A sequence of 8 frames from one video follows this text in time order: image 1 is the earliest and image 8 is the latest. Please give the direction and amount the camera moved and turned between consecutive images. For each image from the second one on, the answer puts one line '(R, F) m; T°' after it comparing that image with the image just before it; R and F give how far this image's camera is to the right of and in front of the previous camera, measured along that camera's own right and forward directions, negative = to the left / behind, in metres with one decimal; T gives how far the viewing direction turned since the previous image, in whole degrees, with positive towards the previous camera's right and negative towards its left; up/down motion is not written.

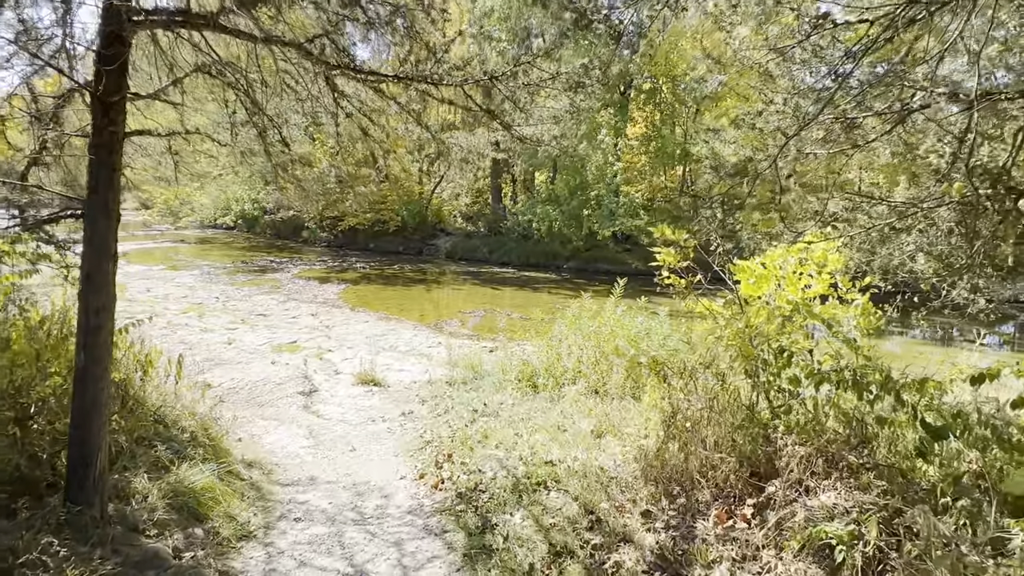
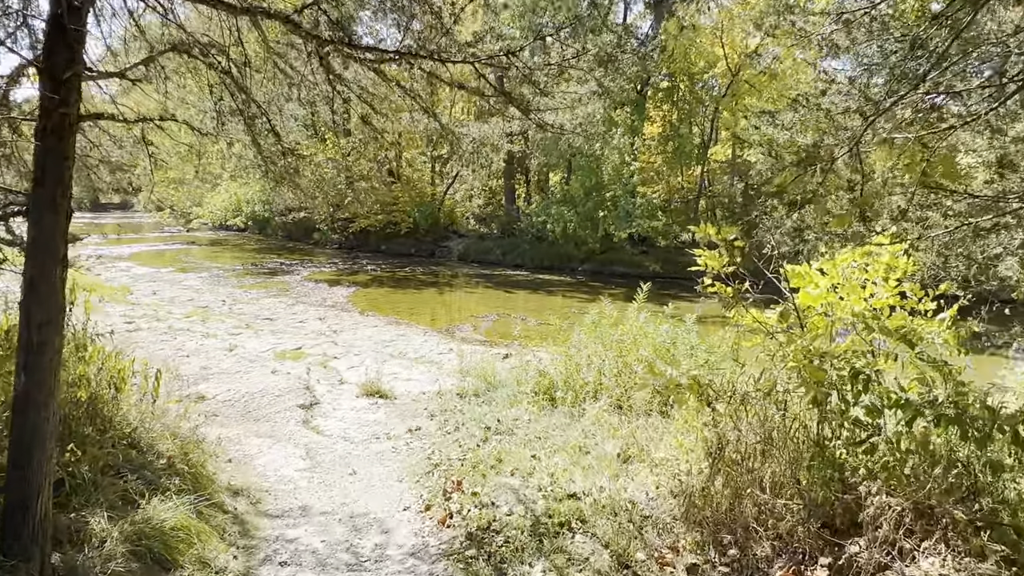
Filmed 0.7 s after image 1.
(0.0, +0.4) m; -1°
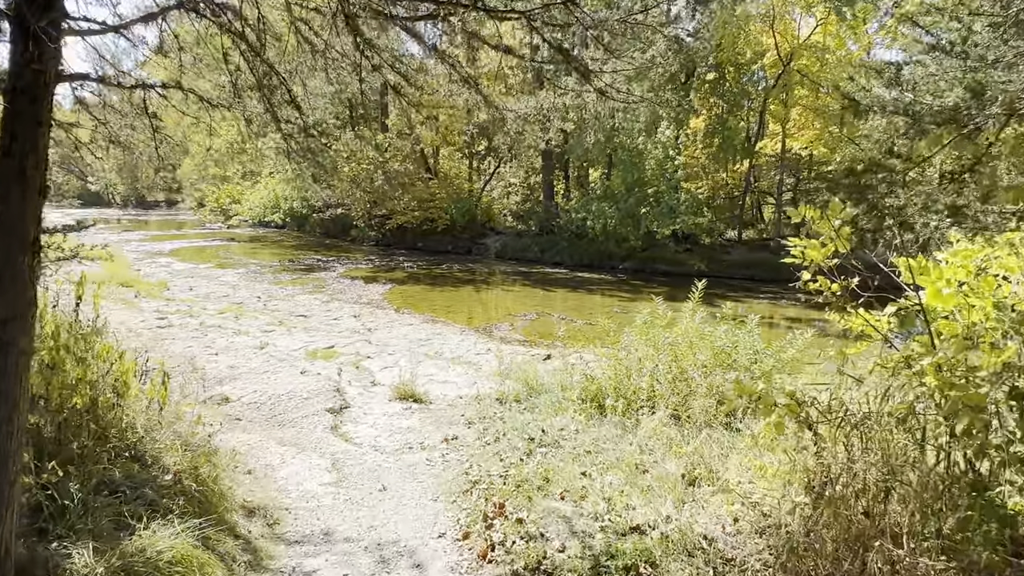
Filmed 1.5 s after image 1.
(-0.1, +0.5) m; -3°
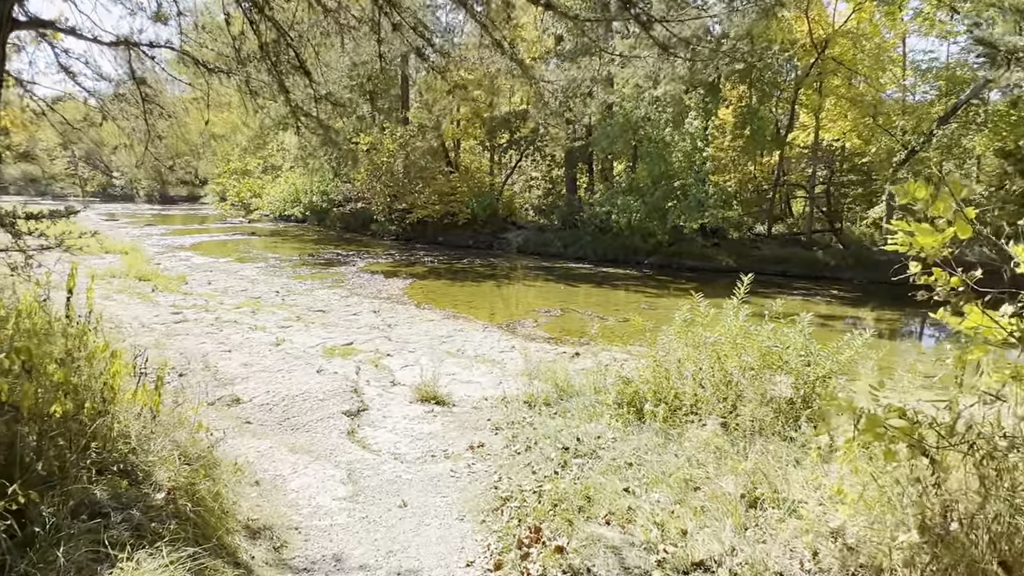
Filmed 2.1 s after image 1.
(-0.1, +0.4) m; -2°
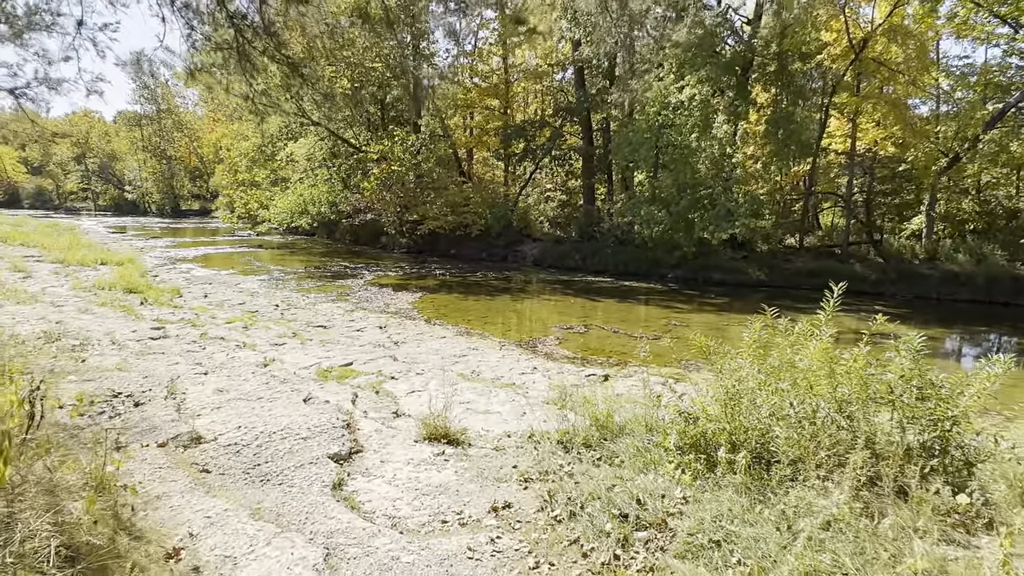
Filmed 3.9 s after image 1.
(-0.1, +1.0) m; -1°
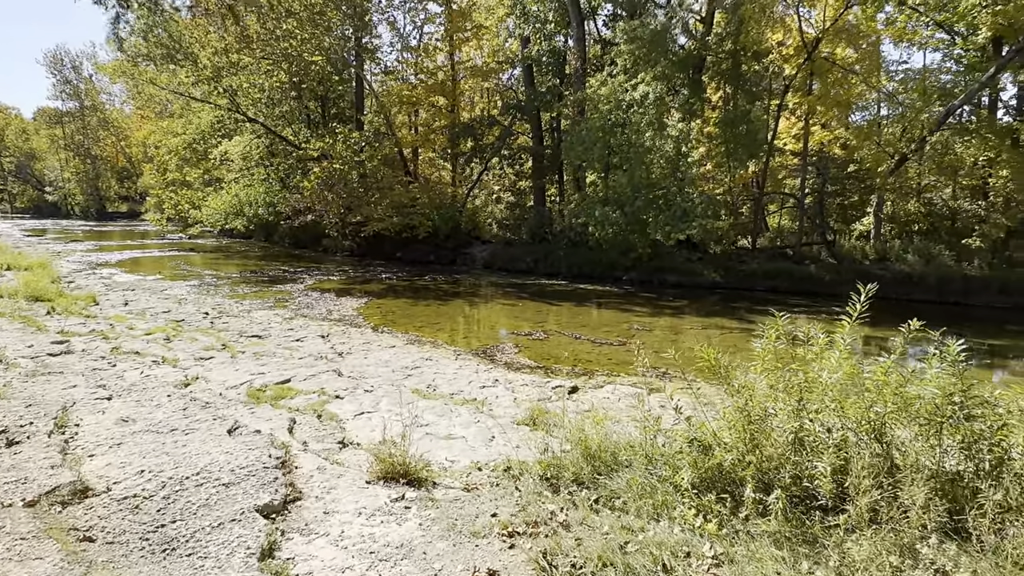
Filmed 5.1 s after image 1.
(-0.1, +0.7) m; +5°
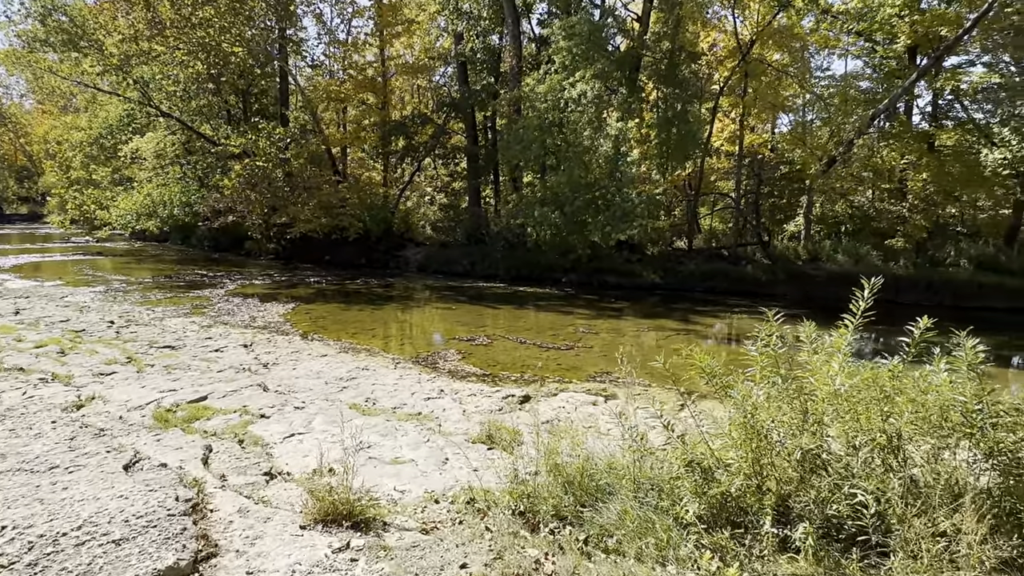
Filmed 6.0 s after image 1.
(-0.1, +0.6) m; +6°
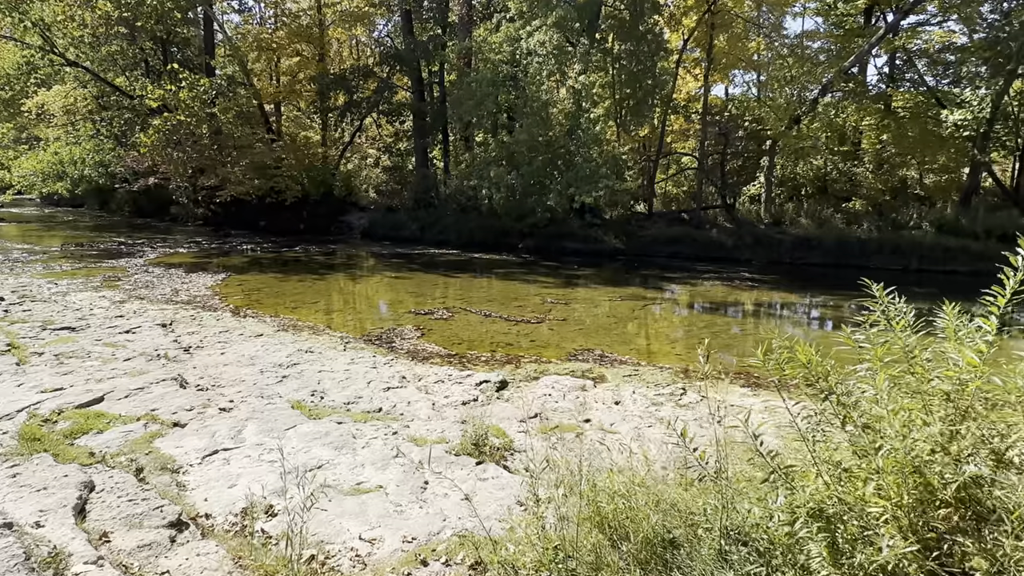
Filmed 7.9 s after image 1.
(-0.2, +1.0) m; +5°
